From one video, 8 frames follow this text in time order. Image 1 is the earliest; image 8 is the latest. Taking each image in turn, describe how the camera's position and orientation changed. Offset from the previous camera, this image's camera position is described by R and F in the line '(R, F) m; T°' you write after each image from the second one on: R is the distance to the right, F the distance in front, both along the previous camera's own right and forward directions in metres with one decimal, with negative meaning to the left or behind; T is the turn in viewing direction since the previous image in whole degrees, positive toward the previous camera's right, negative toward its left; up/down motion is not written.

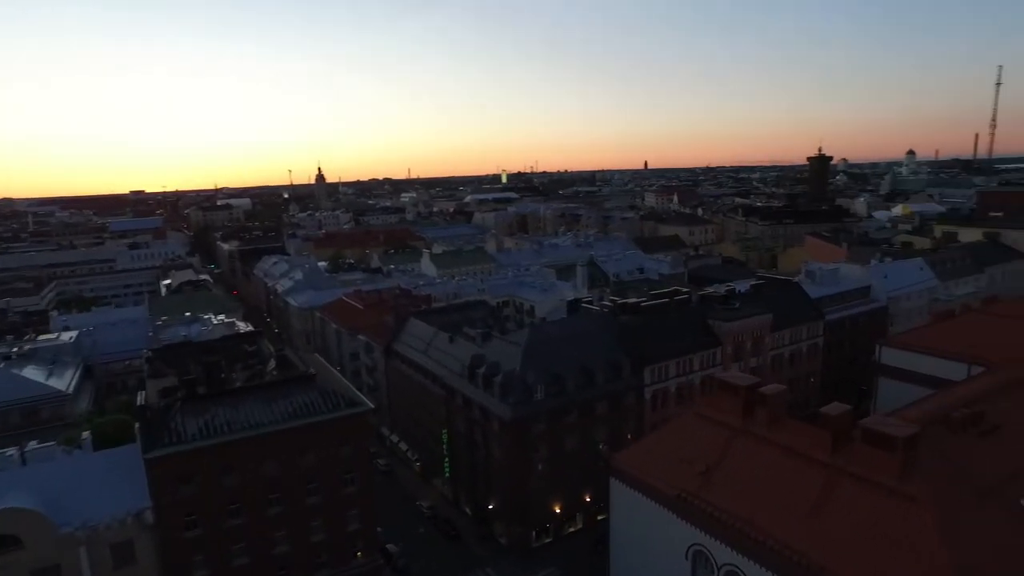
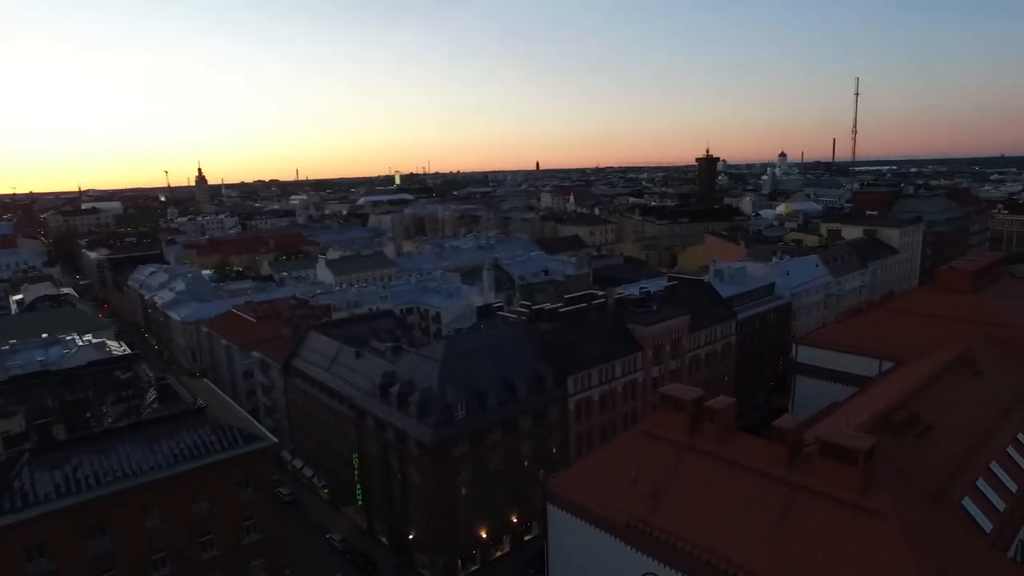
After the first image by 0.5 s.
(-0.8, +2.3) m; +9°
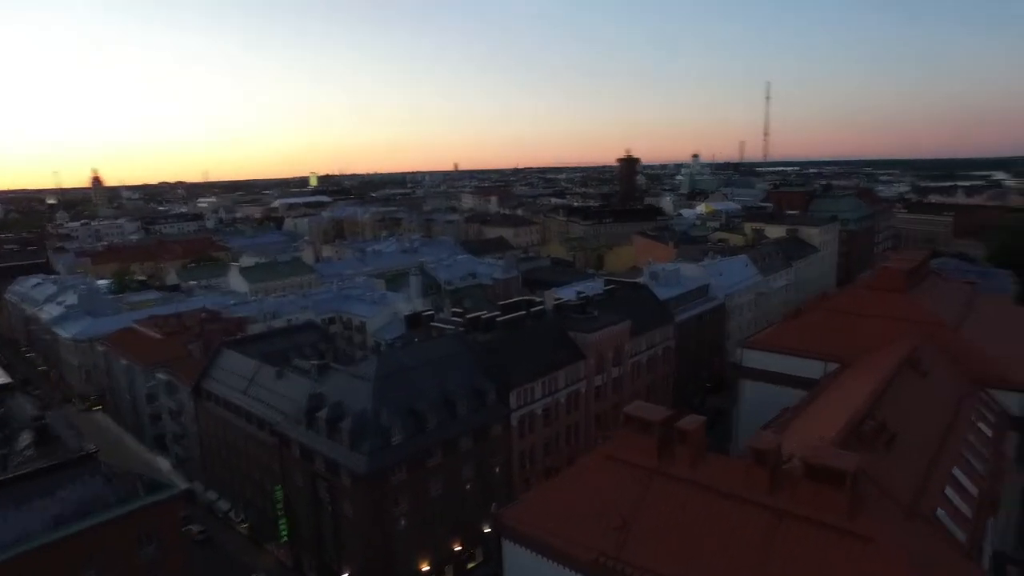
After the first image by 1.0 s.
(-0.7, +2.2) m; +6°
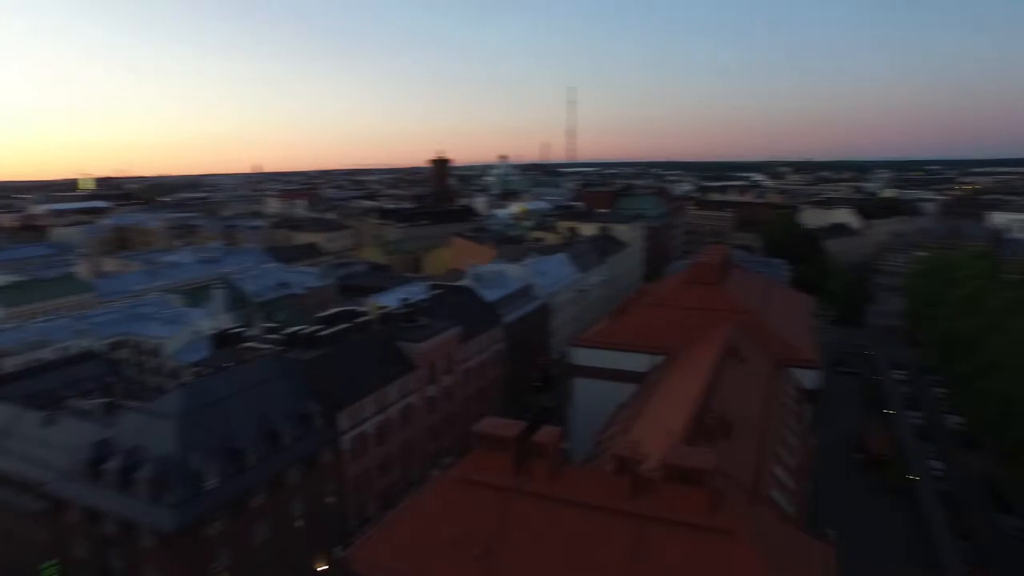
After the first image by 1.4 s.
(-0.5, +1.8) m; +15°
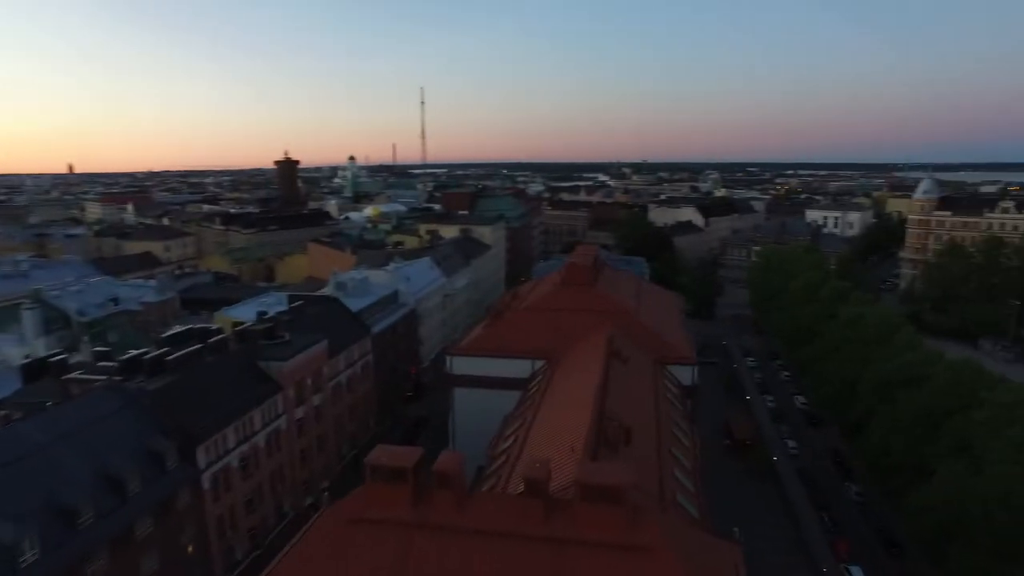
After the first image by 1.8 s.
(-0.9, +1.6) m; +12°
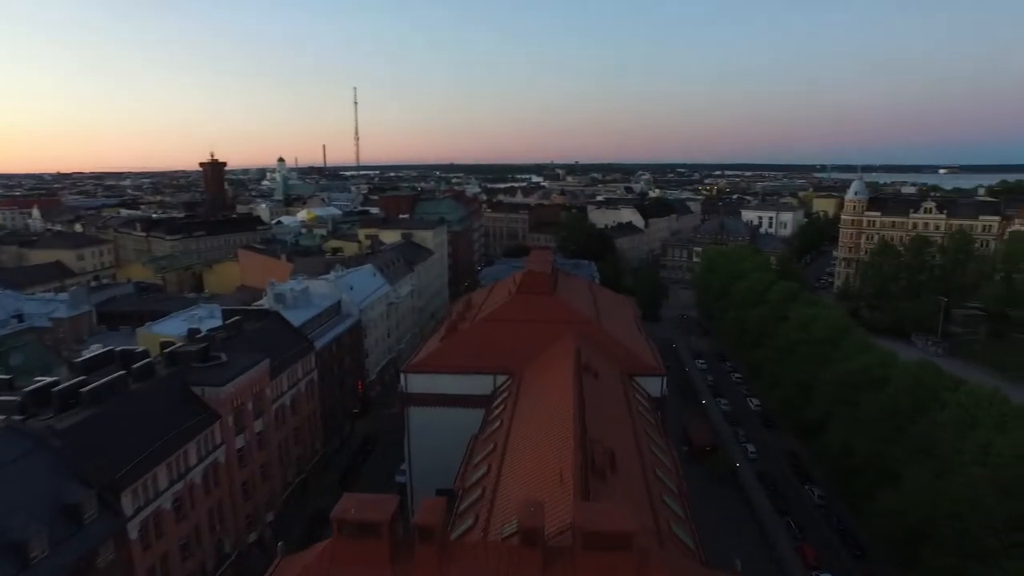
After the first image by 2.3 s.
(-1.0, +2.0) m; +5°
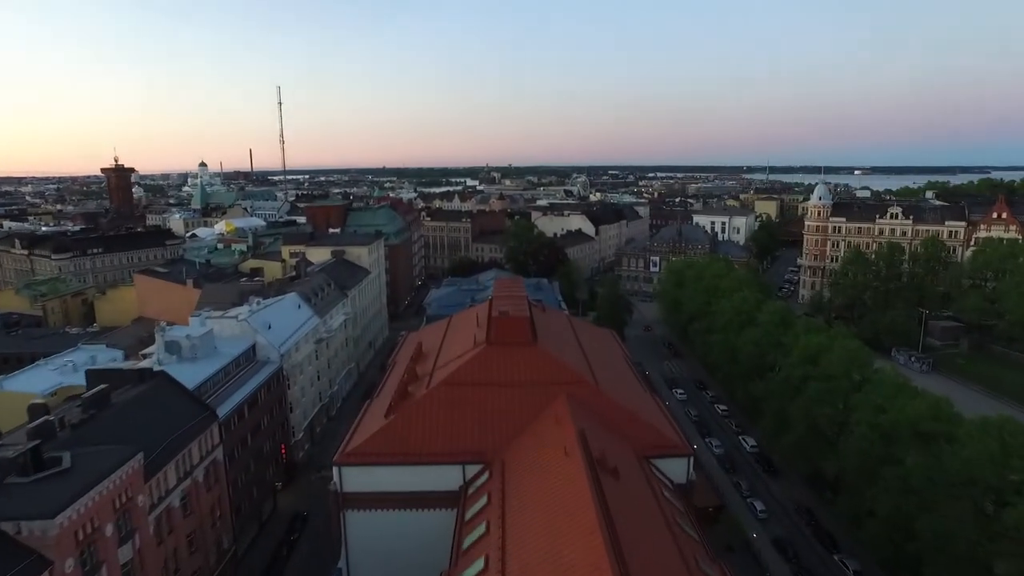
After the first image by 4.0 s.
(-1.1, +8.2) m; +5°
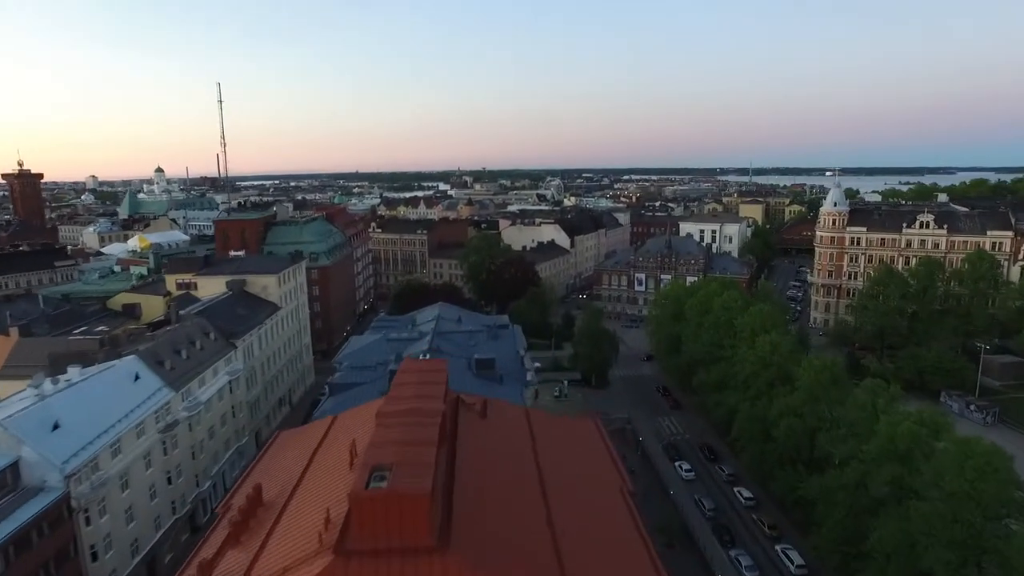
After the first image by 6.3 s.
(+1.6, +13.8) m; +2°
